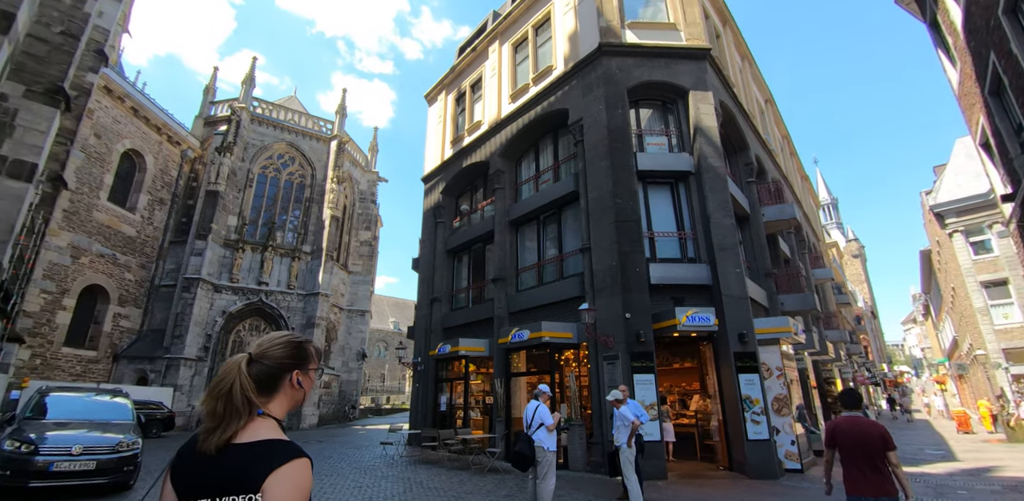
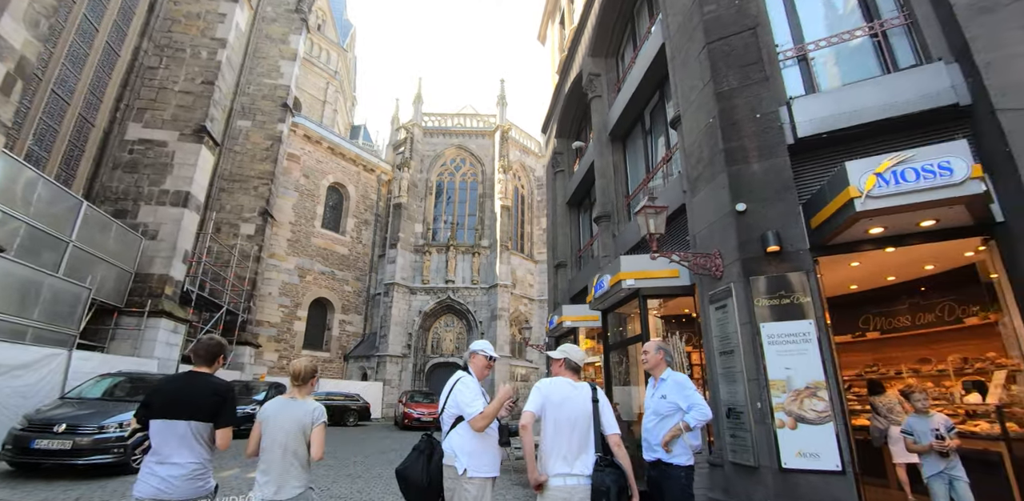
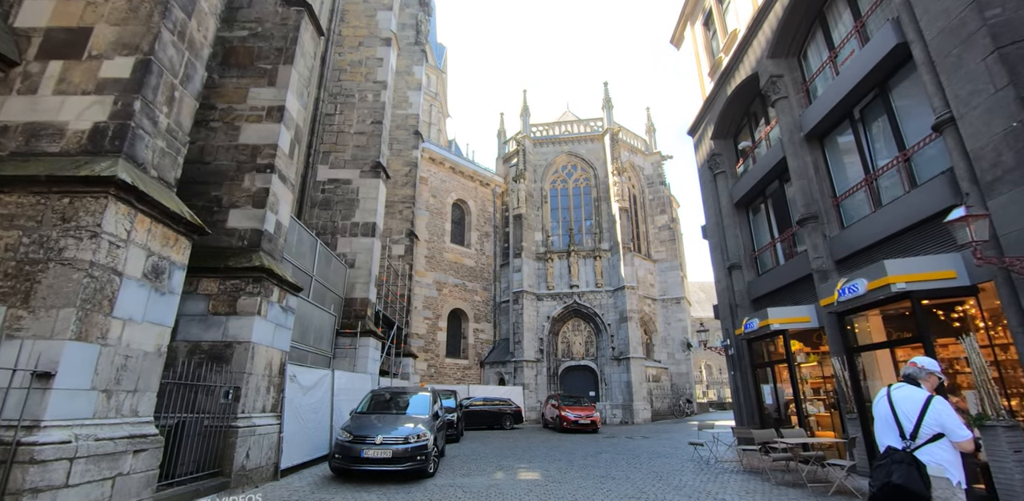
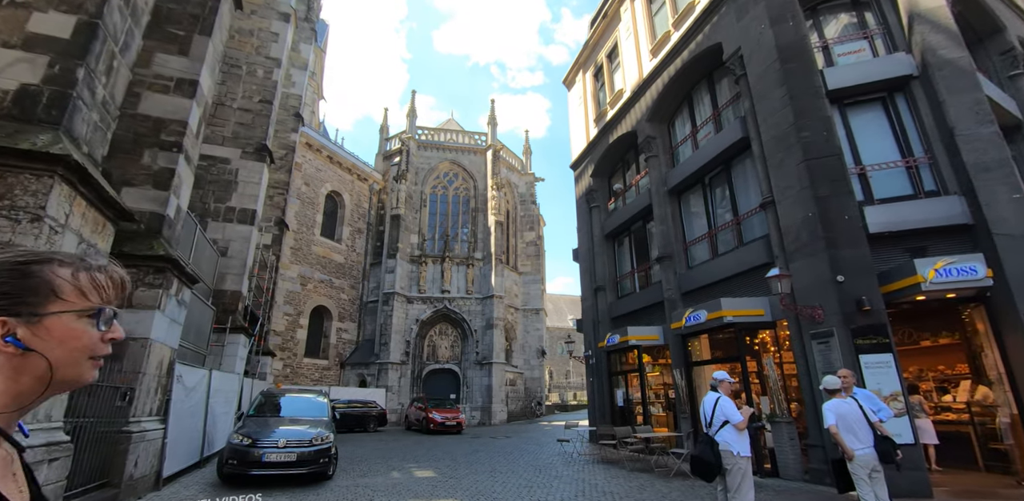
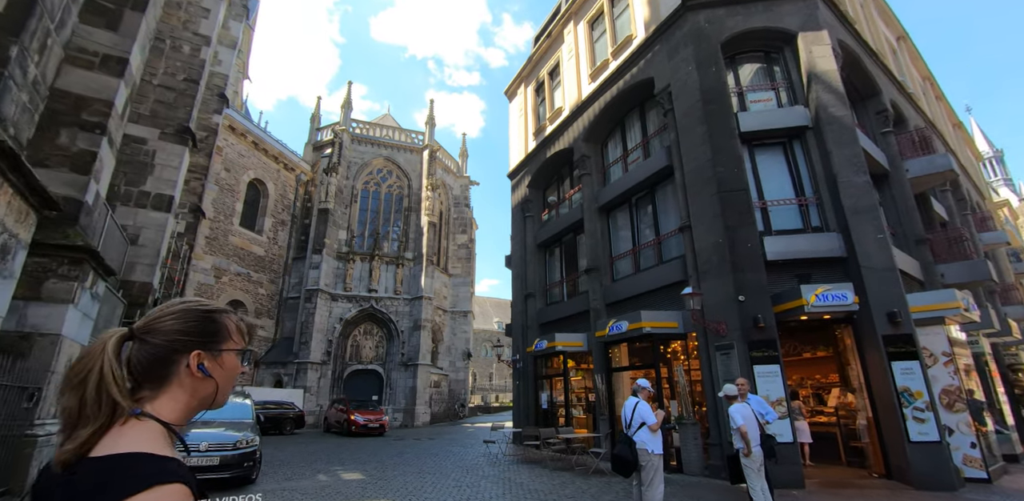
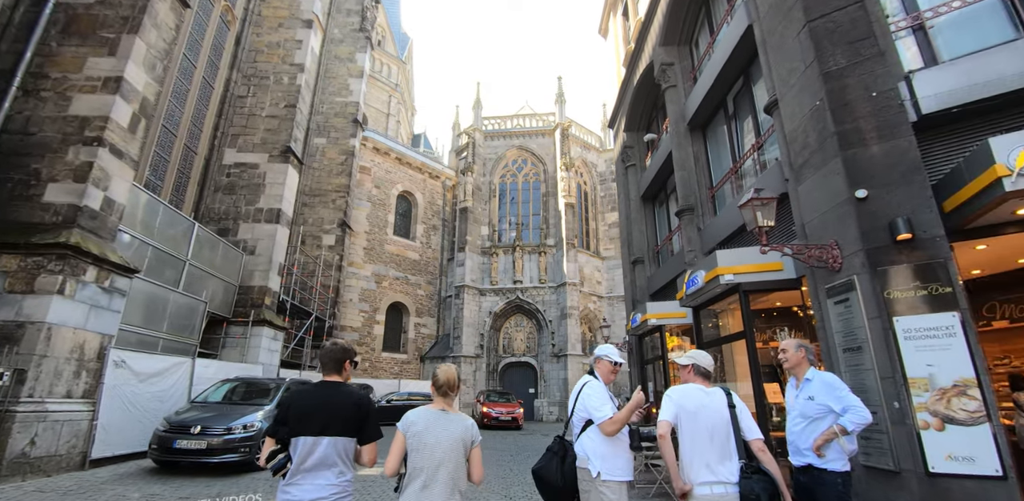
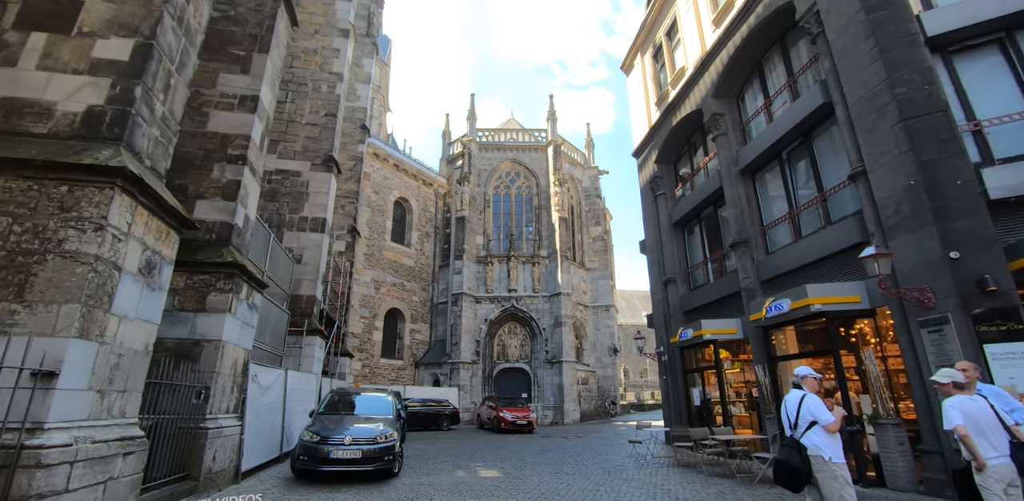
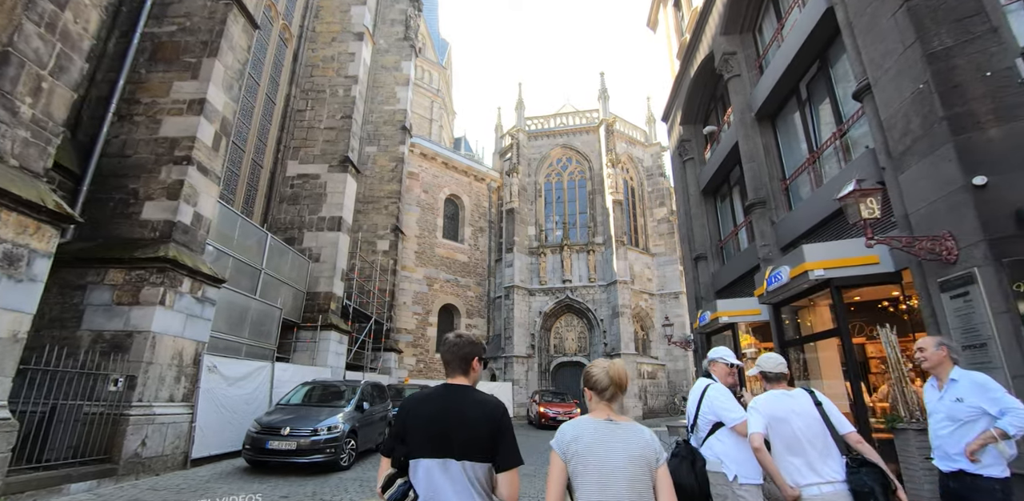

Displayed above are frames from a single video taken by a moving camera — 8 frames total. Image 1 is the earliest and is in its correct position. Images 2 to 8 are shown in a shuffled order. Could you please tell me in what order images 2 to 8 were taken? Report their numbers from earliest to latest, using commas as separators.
5, 4, 7, 3, 8, 6, 2
